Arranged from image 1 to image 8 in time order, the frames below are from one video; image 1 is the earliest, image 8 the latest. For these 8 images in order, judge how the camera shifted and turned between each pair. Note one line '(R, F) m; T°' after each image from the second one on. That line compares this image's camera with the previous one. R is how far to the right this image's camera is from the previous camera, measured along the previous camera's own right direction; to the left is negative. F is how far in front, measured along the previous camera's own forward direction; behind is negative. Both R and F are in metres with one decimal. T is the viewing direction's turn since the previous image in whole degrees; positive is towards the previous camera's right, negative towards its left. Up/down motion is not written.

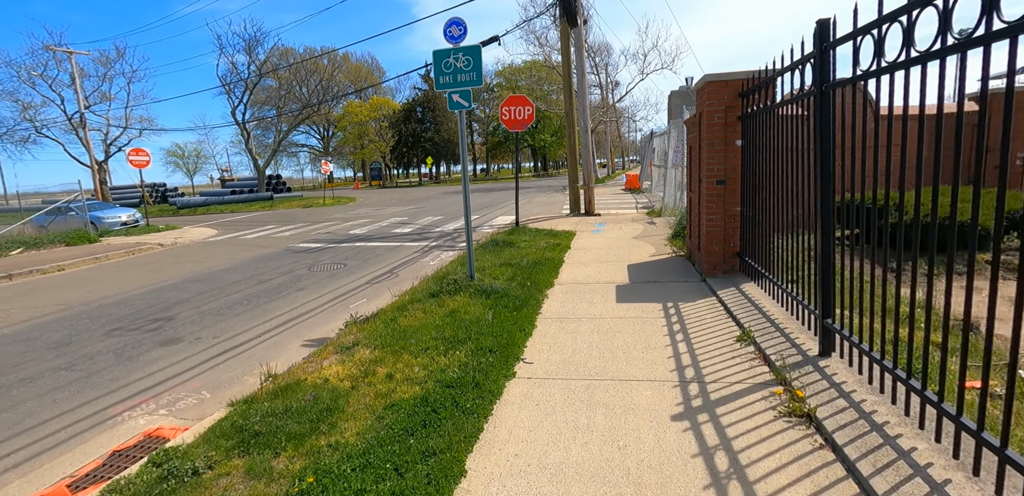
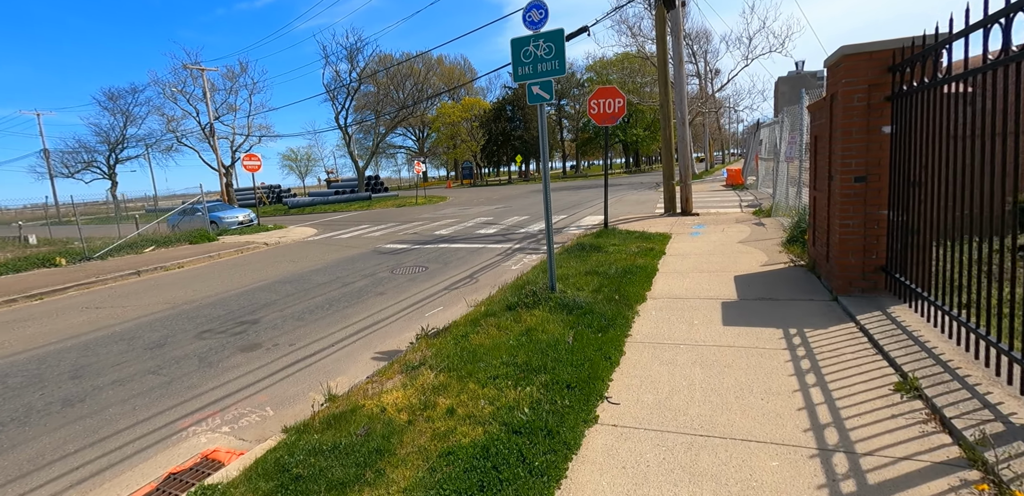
(0.0, +0.6) m; -11°
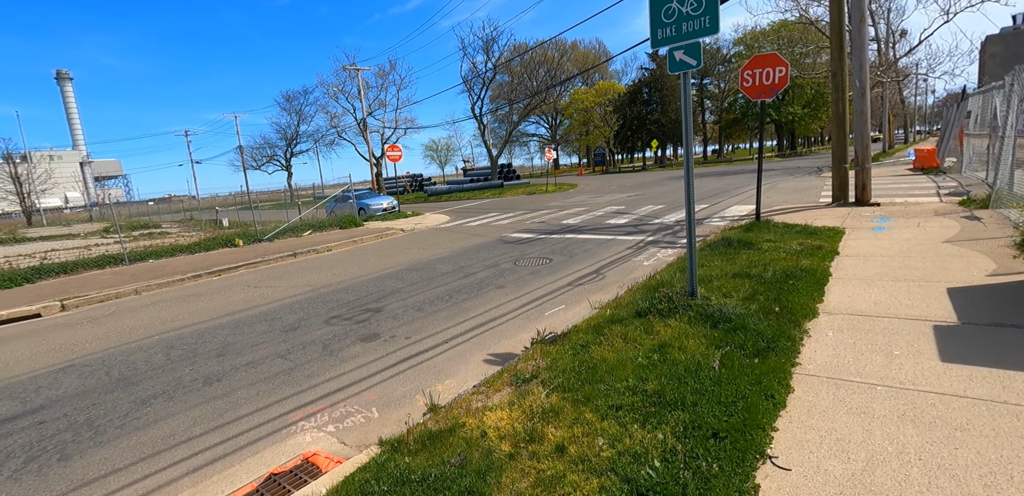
(0.0, +0.6) m; -16°
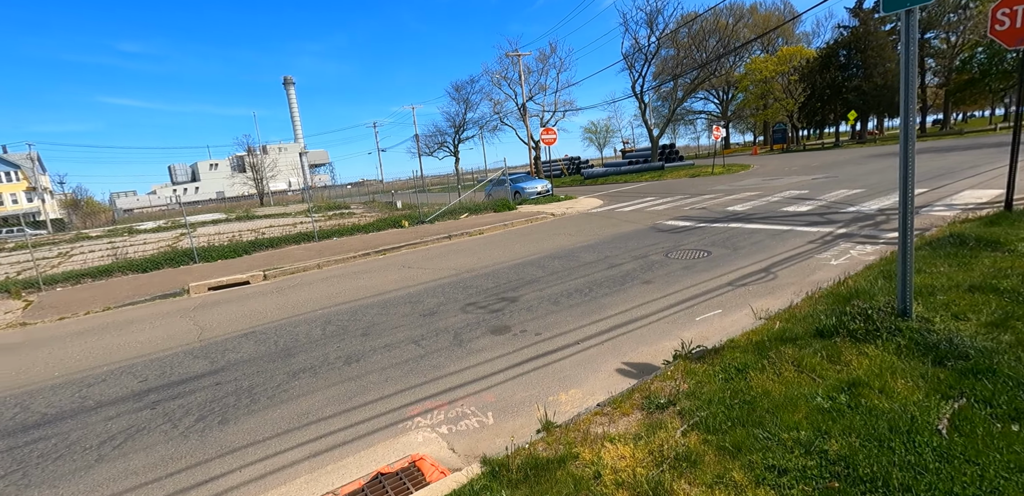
(+0.1, +0.5) m; -18°
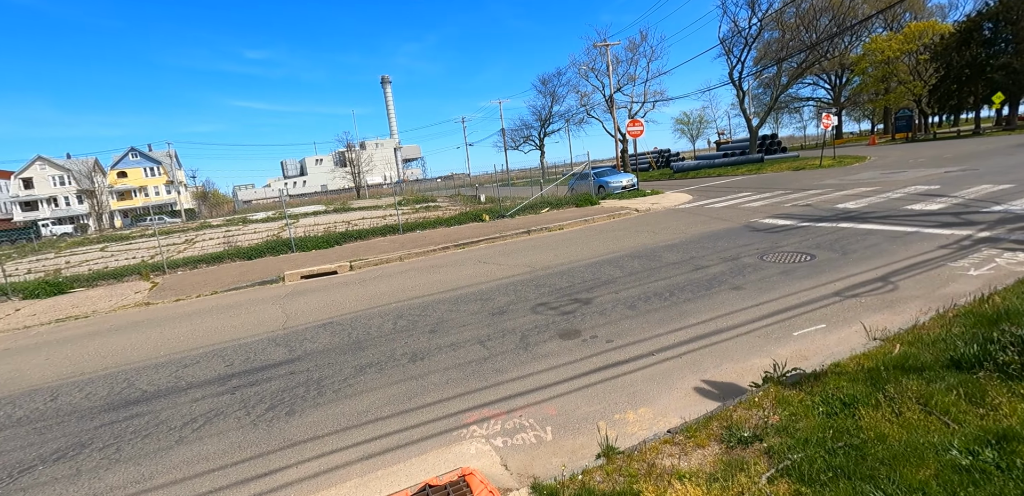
(+0.1, +0.2) m; -10°
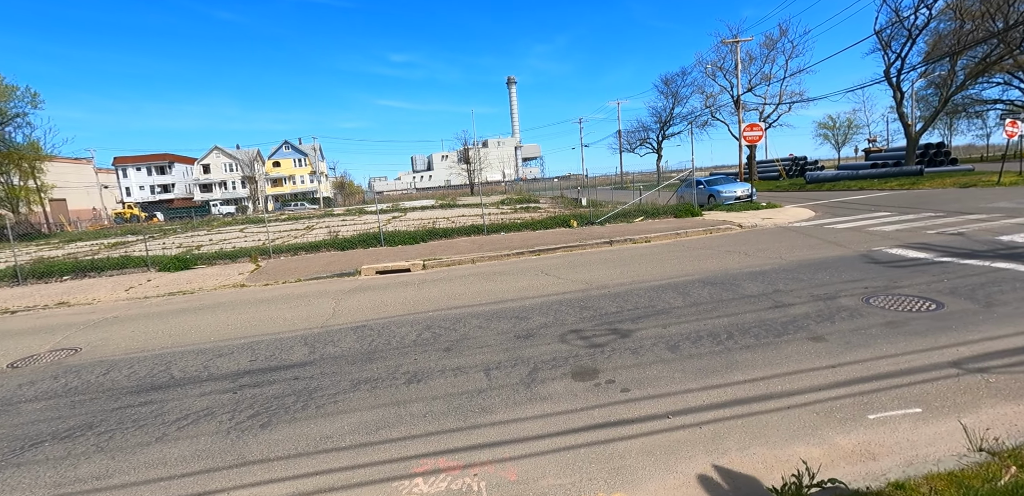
(+0.8, +0.6) m; -13°
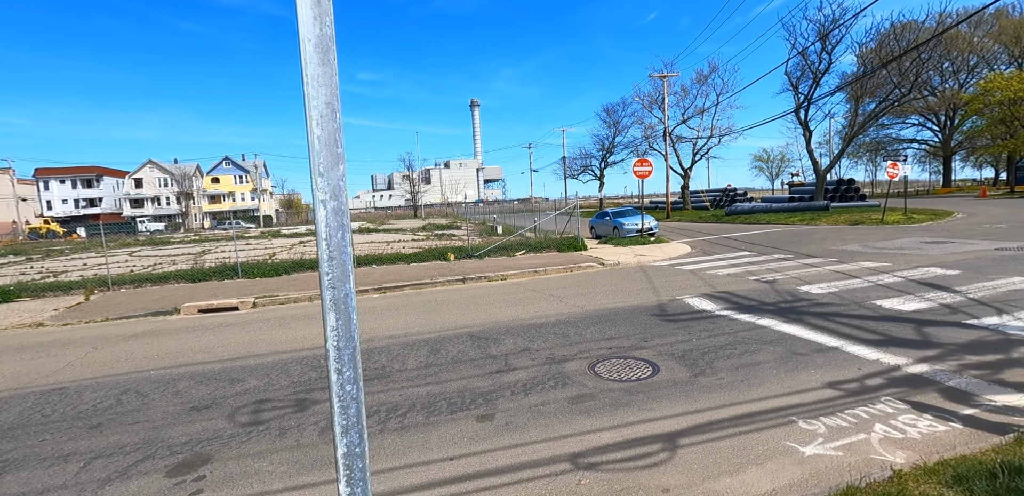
(+2.9, +0.3) m; +3°
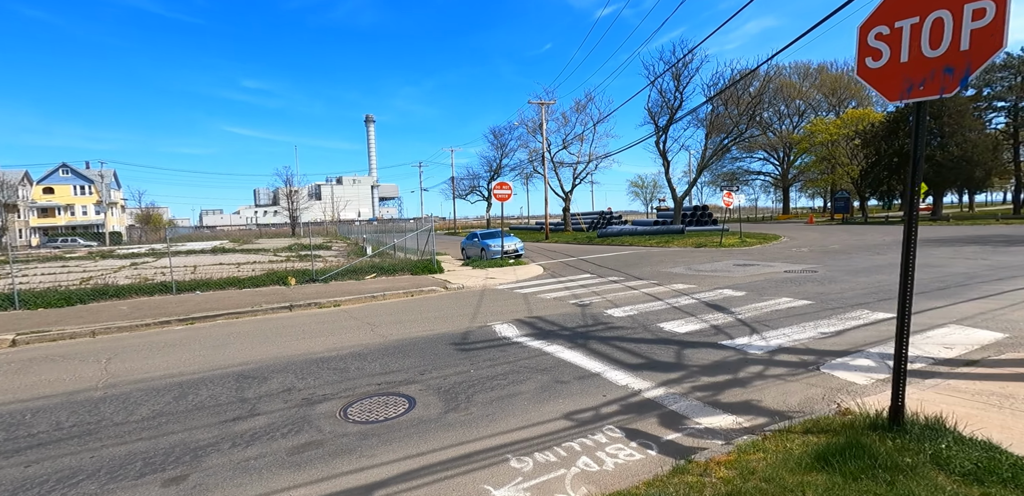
(+1.6, 0.0) m; +11°
